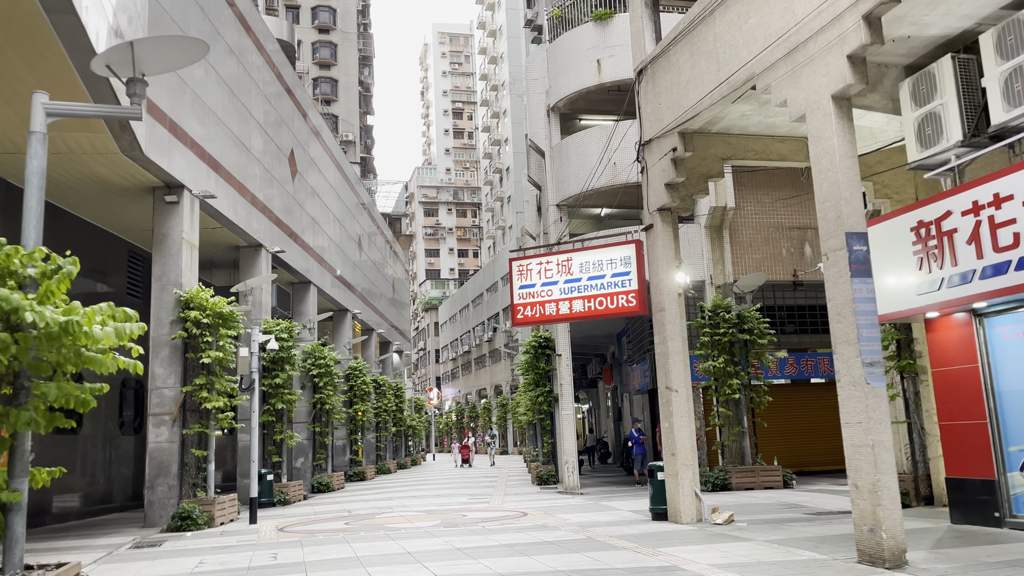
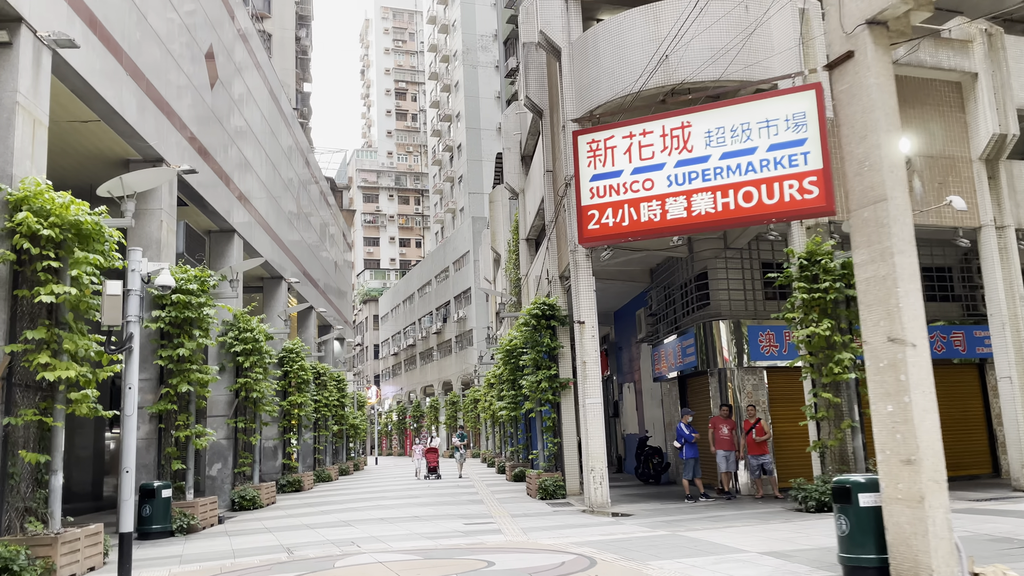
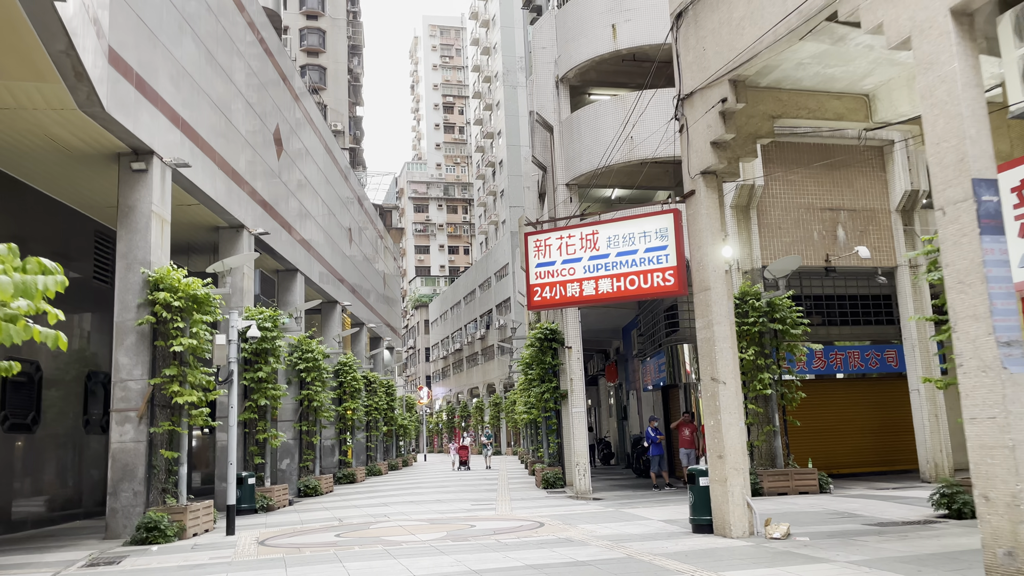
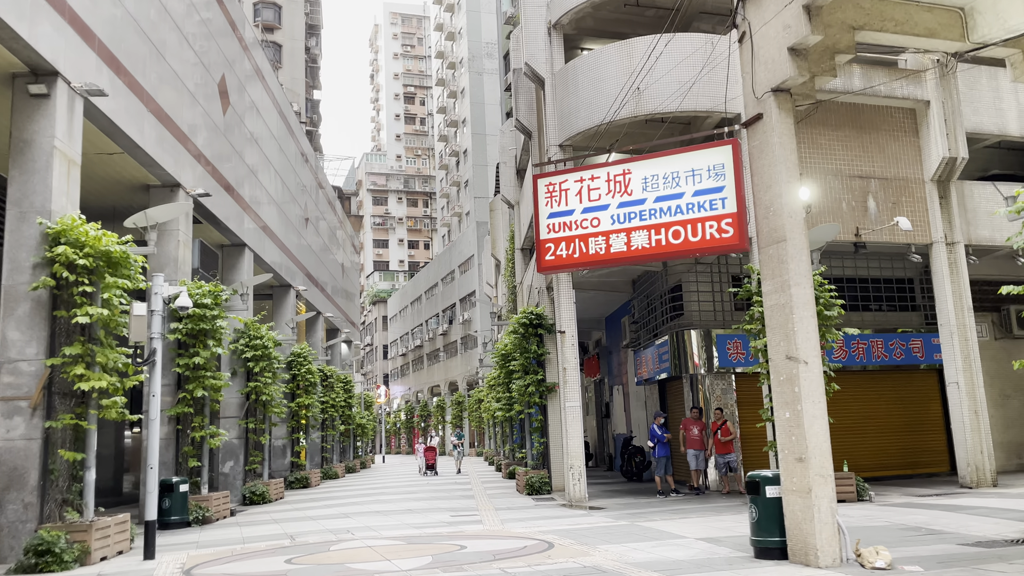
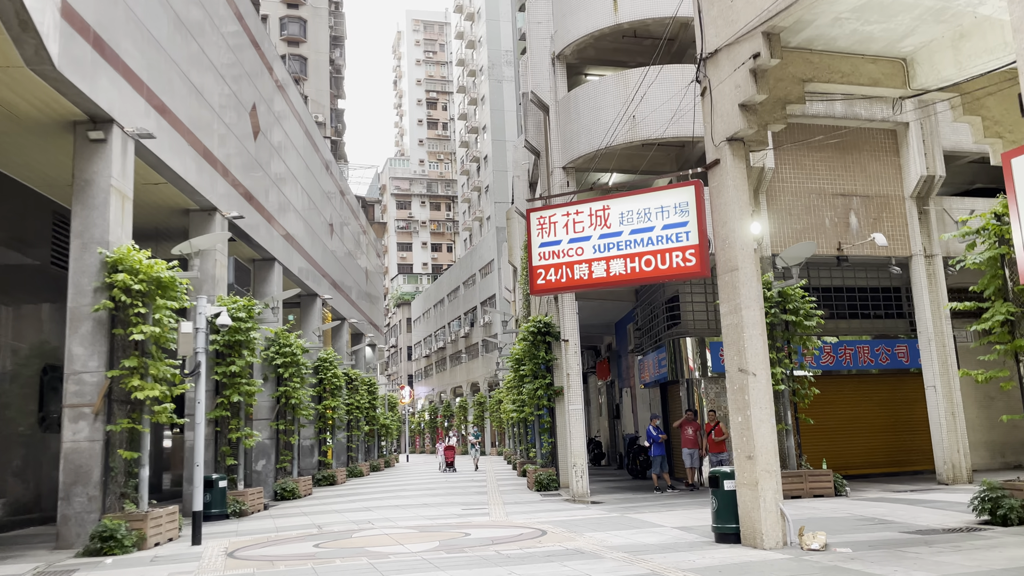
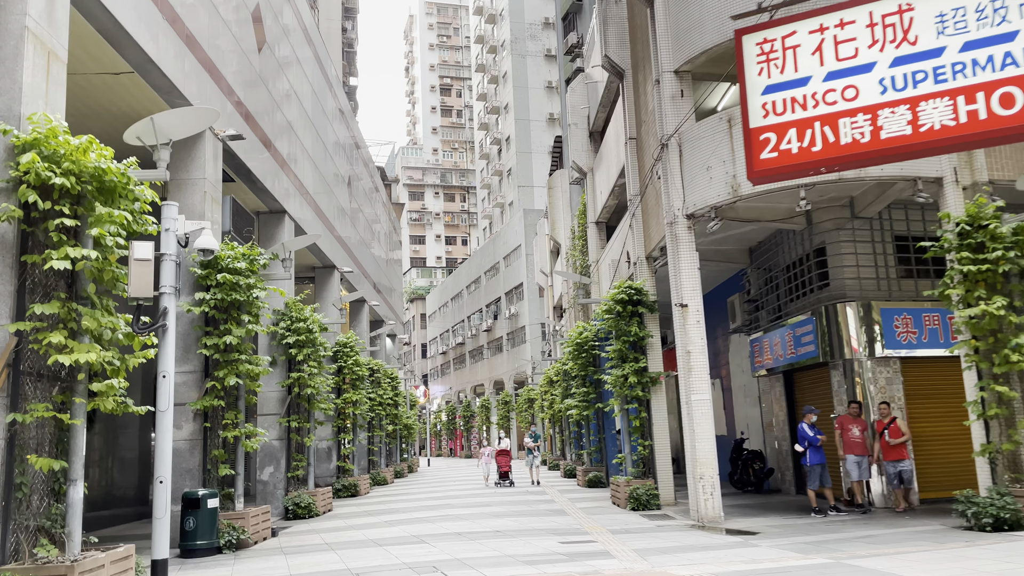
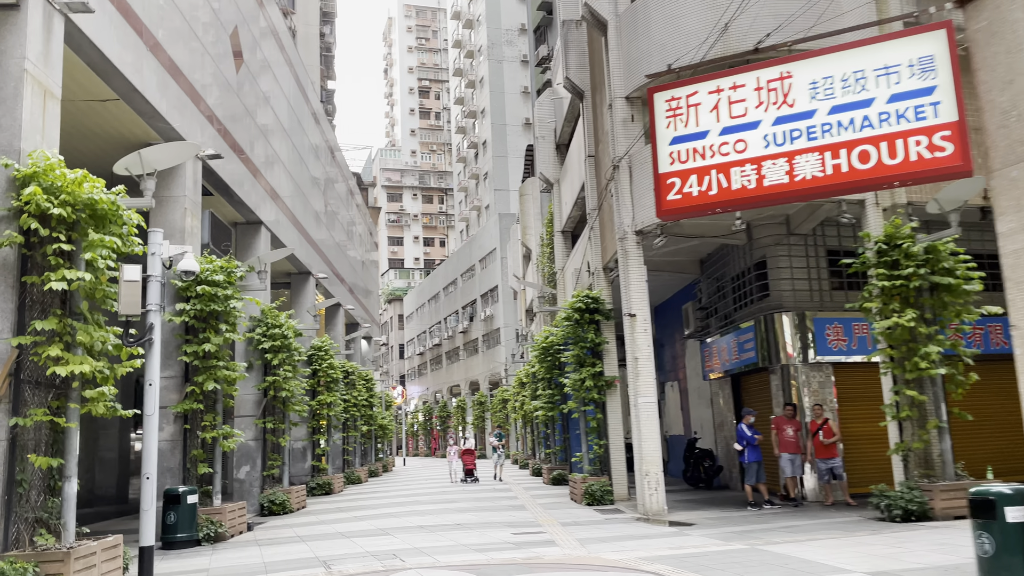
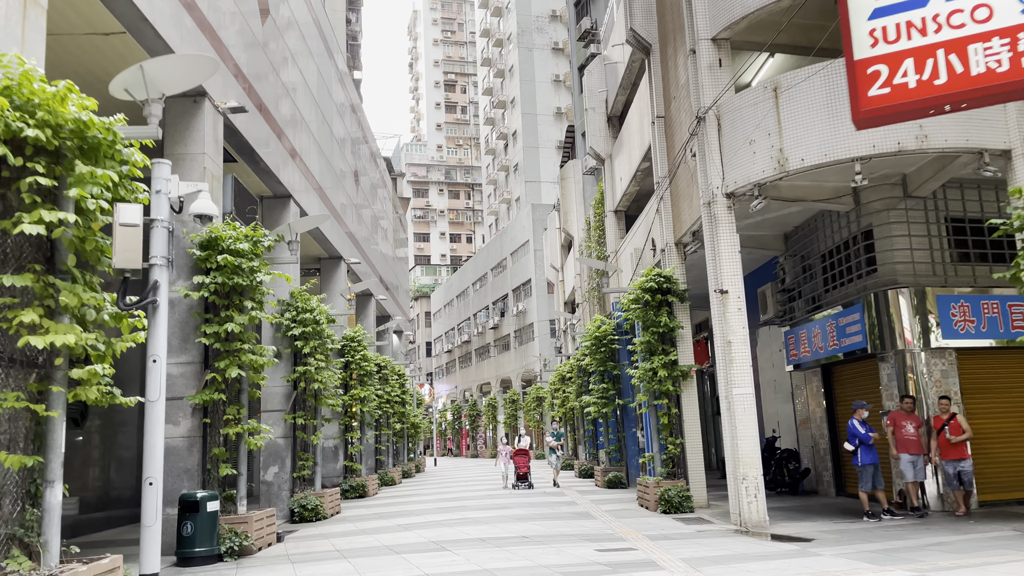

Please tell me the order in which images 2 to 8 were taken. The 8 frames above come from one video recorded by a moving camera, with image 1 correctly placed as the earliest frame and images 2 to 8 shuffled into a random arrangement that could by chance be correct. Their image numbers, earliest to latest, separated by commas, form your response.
3, 5, 4, 2, 7, 6, 8
